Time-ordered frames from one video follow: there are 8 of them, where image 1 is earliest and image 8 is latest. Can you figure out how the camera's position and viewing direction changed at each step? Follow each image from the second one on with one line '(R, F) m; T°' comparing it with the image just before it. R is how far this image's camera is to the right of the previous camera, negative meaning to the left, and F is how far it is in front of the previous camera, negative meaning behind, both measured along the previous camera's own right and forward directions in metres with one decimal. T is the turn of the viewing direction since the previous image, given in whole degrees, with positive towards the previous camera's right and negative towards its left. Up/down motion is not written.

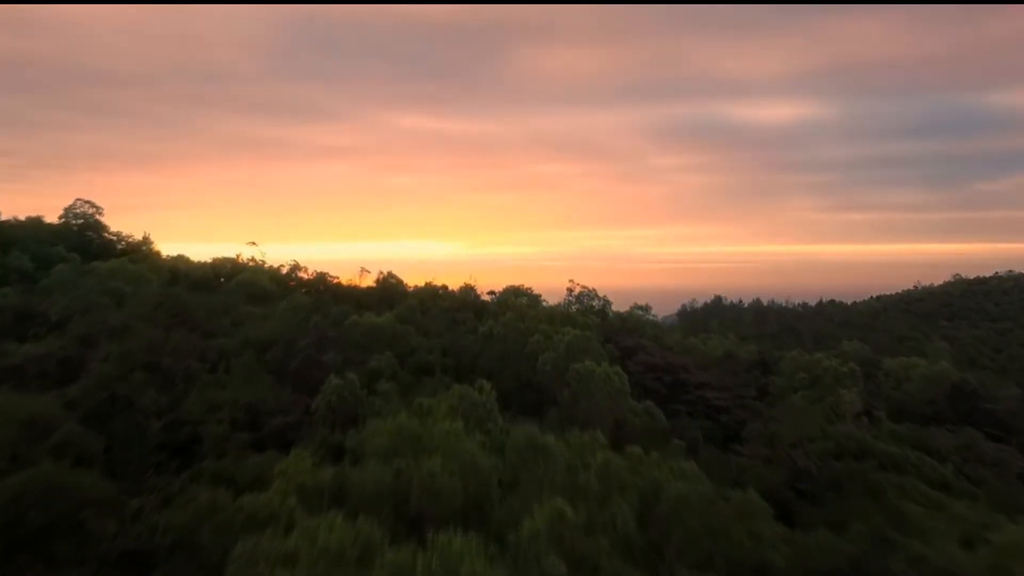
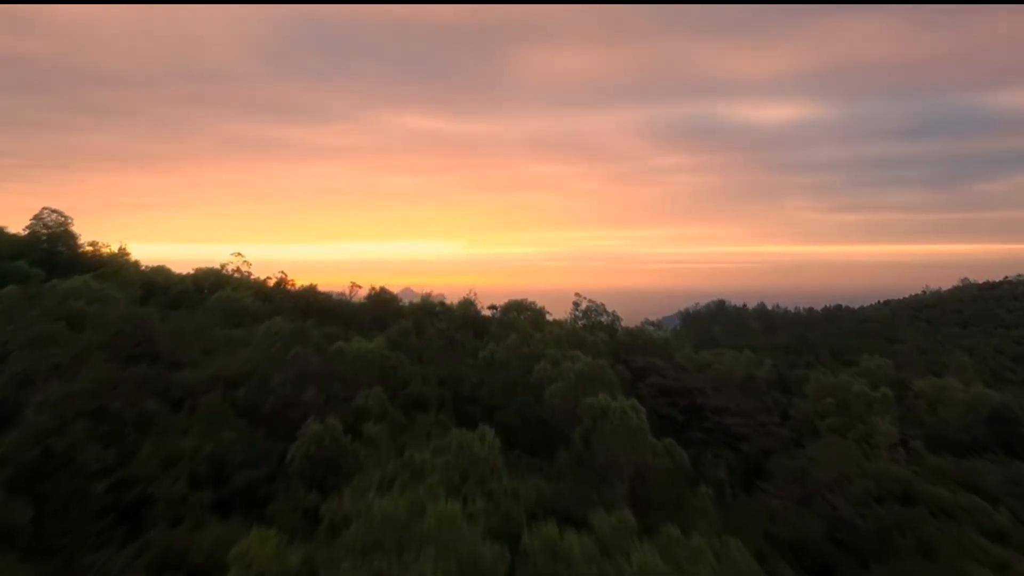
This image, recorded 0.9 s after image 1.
(-0.1, +1.1) m; 0°
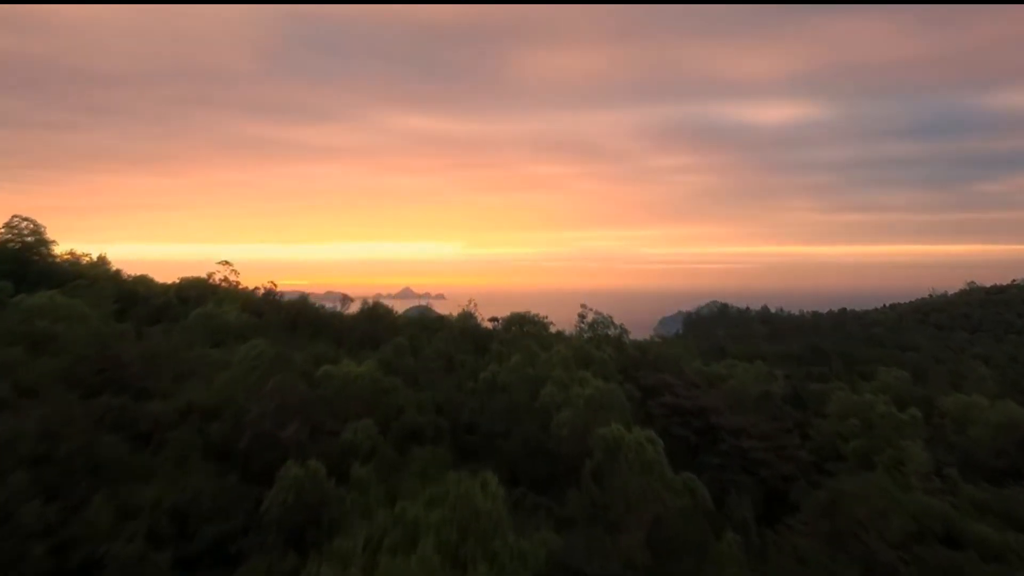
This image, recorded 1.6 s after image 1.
(-0.1, +0.9) m; 0°
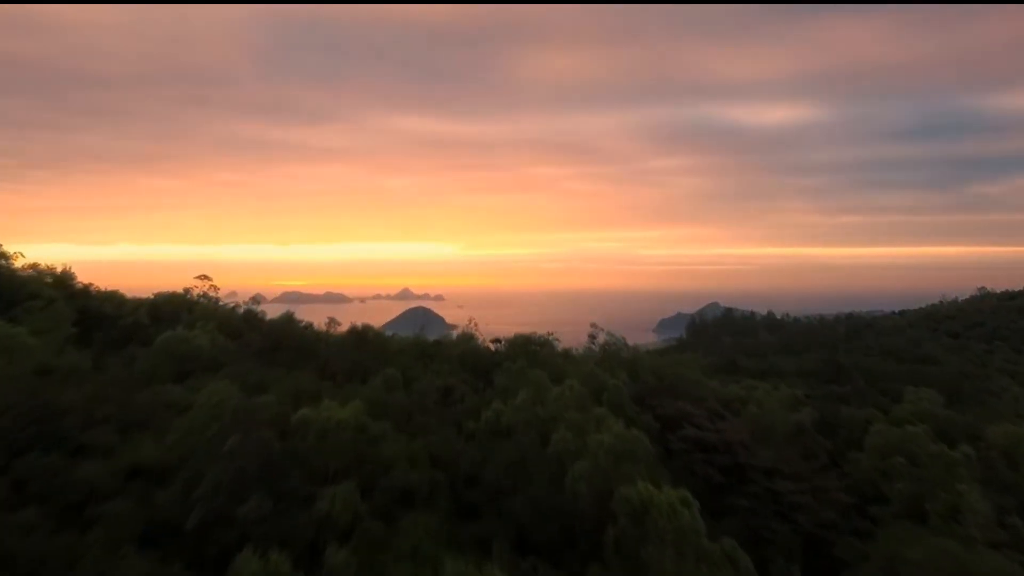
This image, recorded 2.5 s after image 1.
(-0.1, +1.3) m; 0°
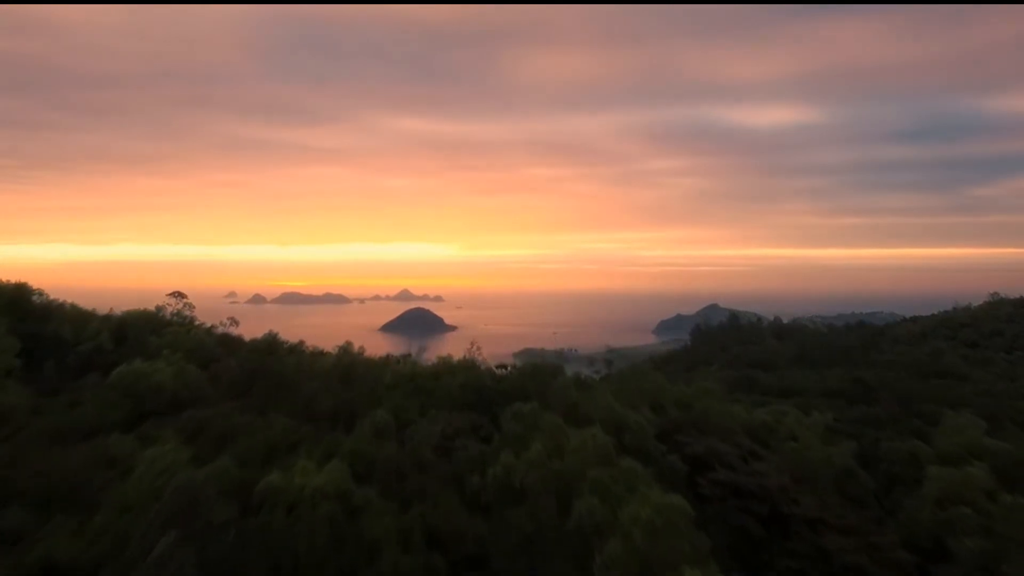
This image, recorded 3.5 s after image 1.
(-0.1, +1.5) m; 0°
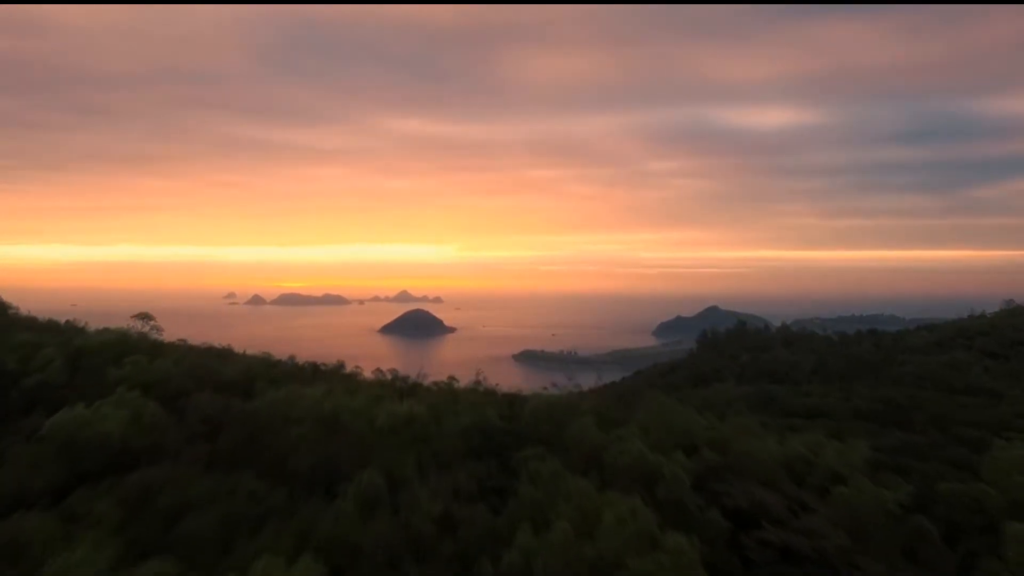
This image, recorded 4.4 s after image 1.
(-0.2, +1.6) m; 0°
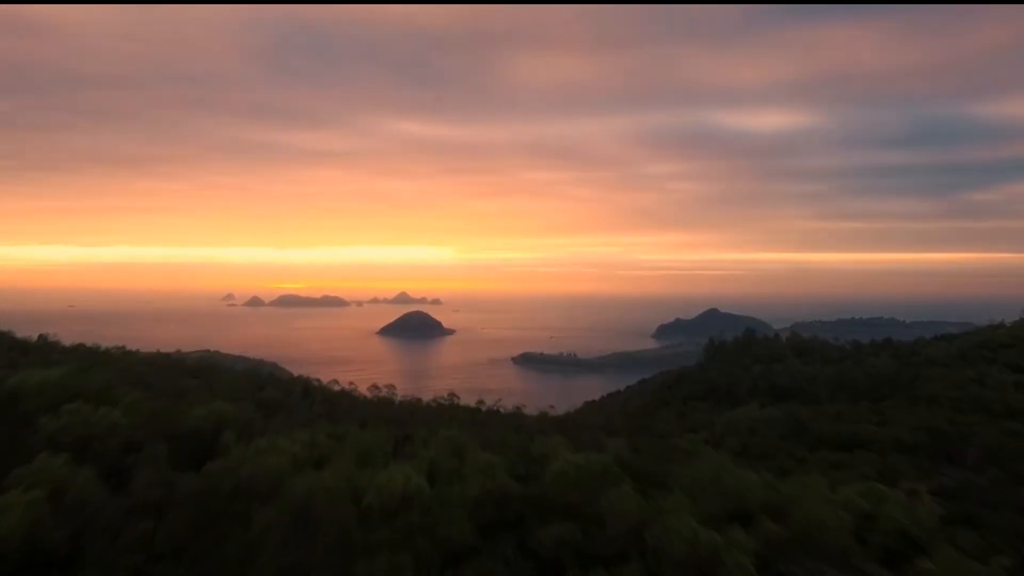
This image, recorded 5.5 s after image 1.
(-0.3, +1.9) m; 0°
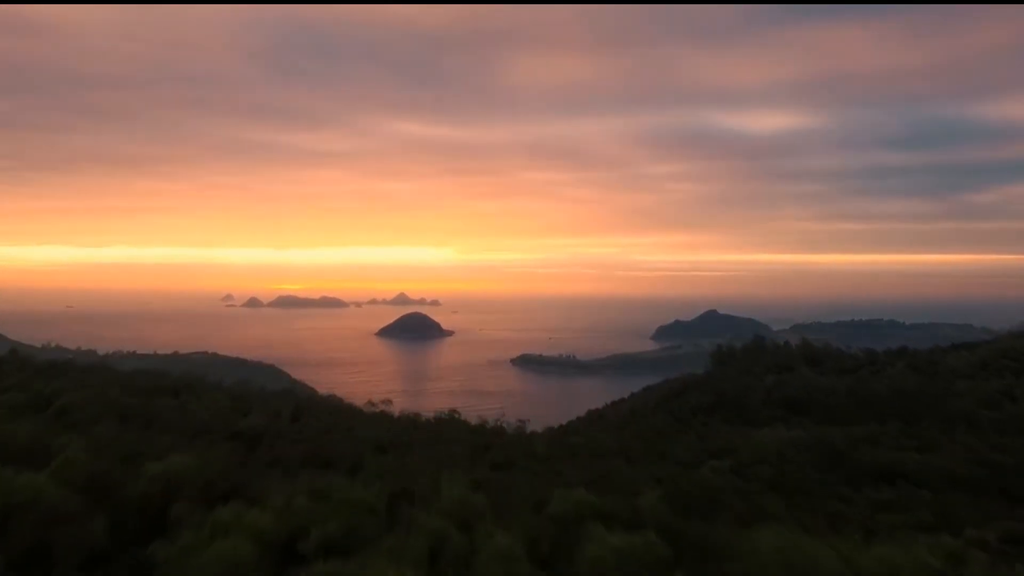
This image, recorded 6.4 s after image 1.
(-0.2, +1.7) m; 0°
